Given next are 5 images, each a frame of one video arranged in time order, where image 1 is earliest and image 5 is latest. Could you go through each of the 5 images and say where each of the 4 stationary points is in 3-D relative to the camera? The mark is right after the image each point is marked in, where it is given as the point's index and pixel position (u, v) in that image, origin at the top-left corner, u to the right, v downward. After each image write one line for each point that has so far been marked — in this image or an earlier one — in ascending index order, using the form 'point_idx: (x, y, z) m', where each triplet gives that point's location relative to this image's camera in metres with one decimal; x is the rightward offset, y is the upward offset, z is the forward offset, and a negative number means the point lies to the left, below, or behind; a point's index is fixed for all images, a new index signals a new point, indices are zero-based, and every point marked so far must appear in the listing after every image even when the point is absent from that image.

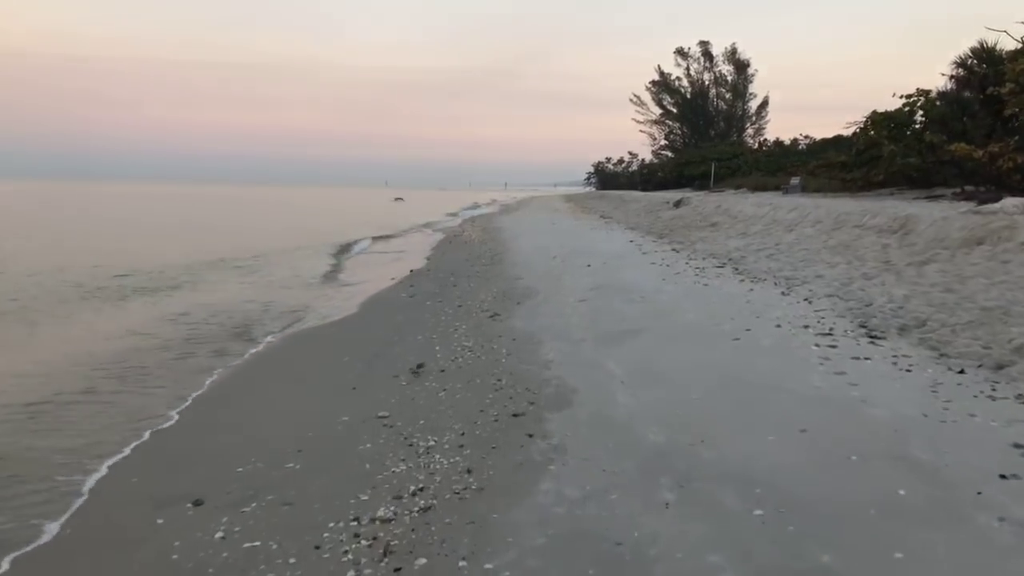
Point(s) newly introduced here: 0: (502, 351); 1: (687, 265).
0: (-0.1, -0.5, +6.4) m
1: (+2.7, +0.3, +11.6) m
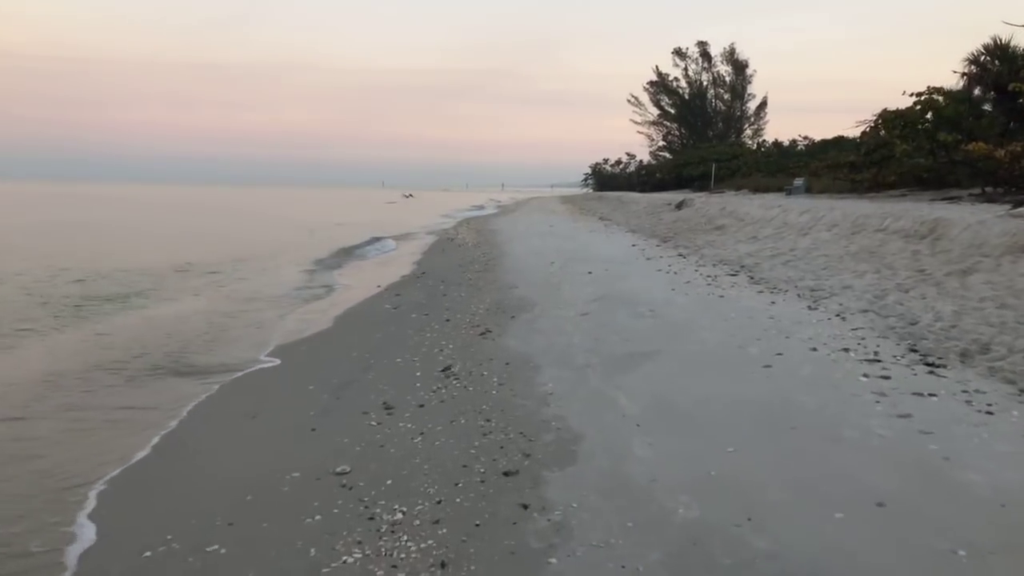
0: (-0.1, -0.7, +5.5) m
1: (+2.6, +0.2, +10.7) m
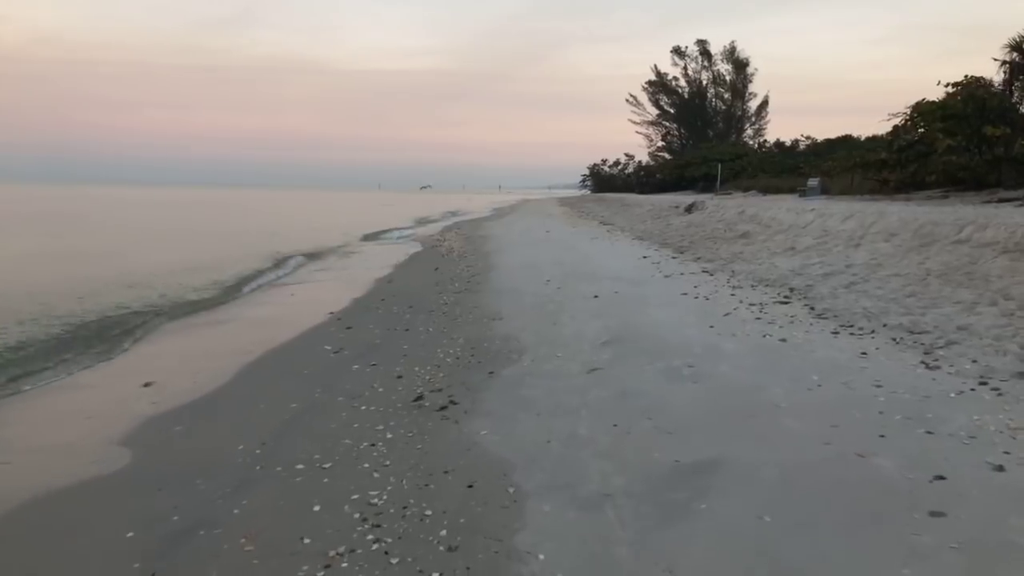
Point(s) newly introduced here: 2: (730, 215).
0: (-0.3, -1.0, +3.1) m
1: (+2.4, -0.1, +8.3) m
2: (+5.2, +1.7, +17.8) m
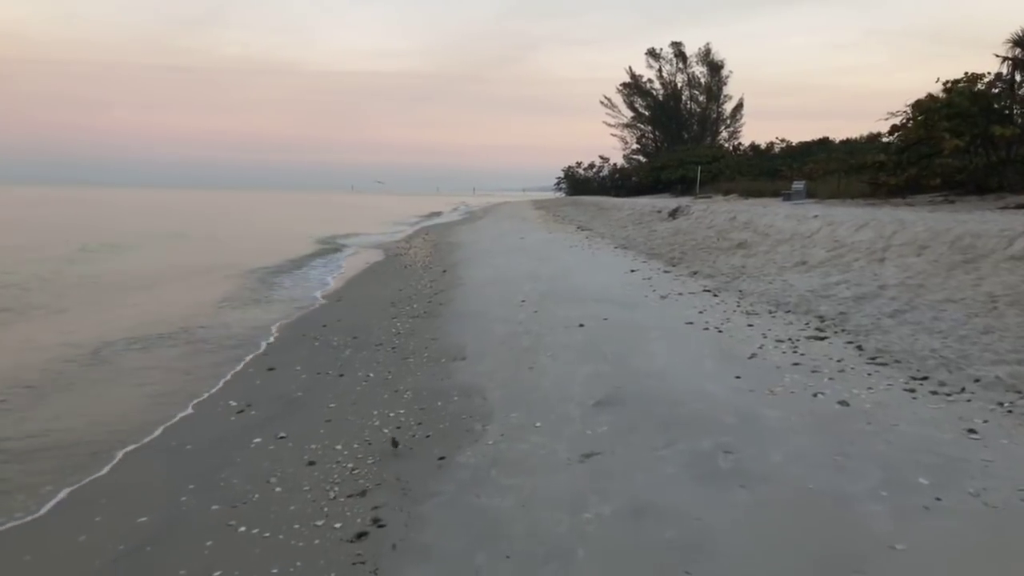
0: (-0.4, -1.3, +1.3) m
1: (+2.1, -0.4, +6.6) m
2: (+4.5, +1.4, +16.2) m
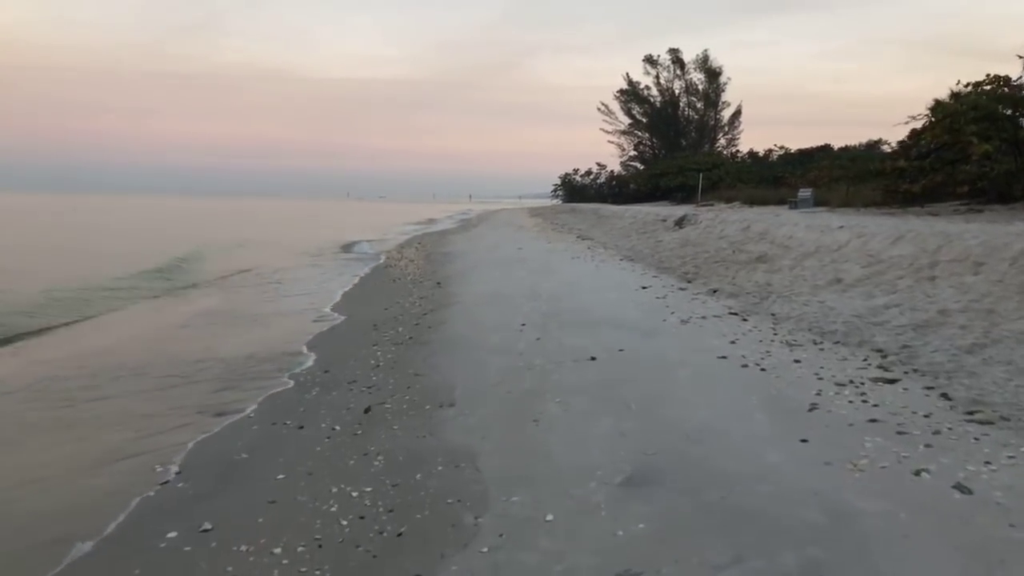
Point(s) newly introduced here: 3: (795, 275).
0: (-0.4, -1.4, +0.2) m
1: (+2.1, -0.6, +5.5) m
2: (+4.5, +1.1, +15.1) m
3: (+3.8, +0.2, +10.0) m
